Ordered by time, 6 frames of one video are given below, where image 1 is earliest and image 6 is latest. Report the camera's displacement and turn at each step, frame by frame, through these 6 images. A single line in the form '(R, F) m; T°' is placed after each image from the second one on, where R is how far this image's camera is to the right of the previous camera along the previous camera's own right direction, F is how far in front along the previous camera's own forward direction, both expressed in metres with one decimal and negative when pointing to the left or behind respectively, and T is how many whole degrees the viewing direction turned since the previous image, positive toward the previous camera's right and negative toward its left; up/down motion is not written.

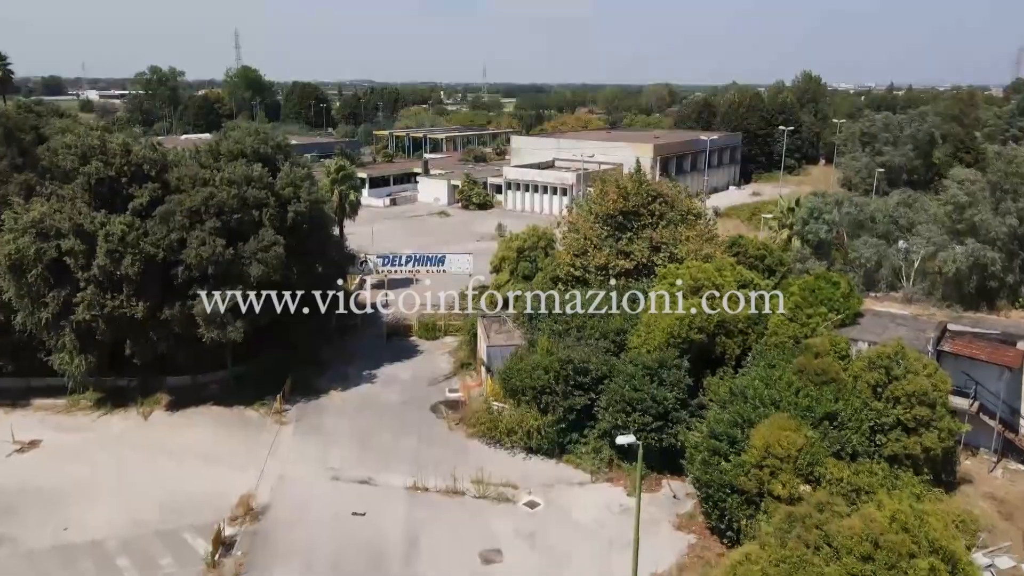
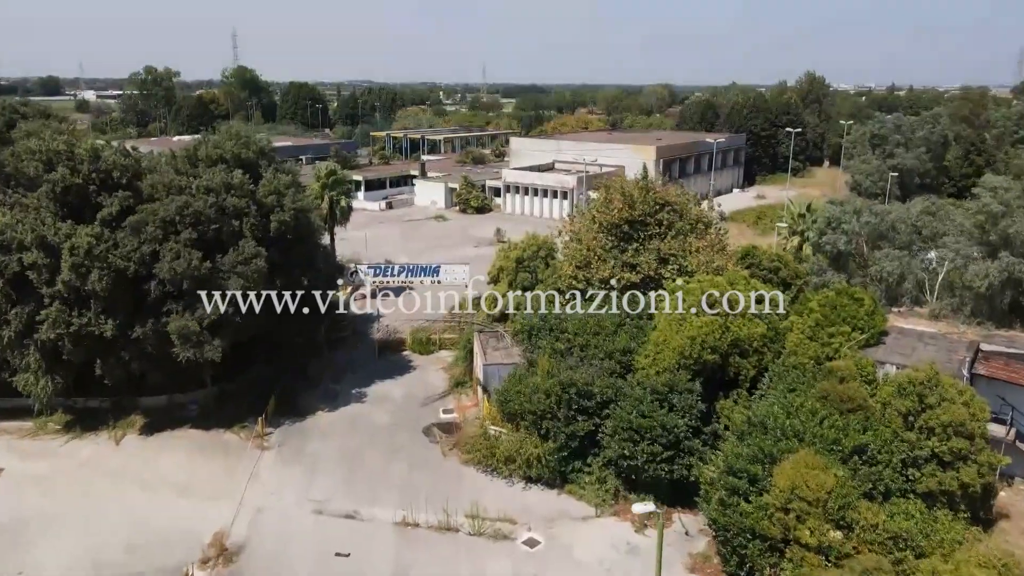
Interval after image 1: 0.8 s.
(0.0, +1.5) m; 0°
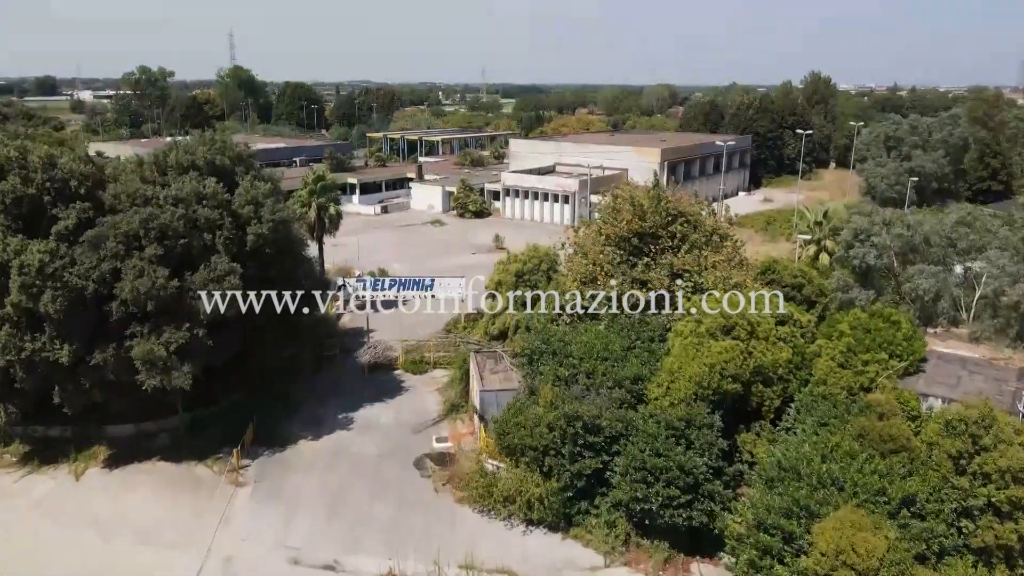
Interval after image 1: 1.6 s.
(0.0, +1.9) m; 0°
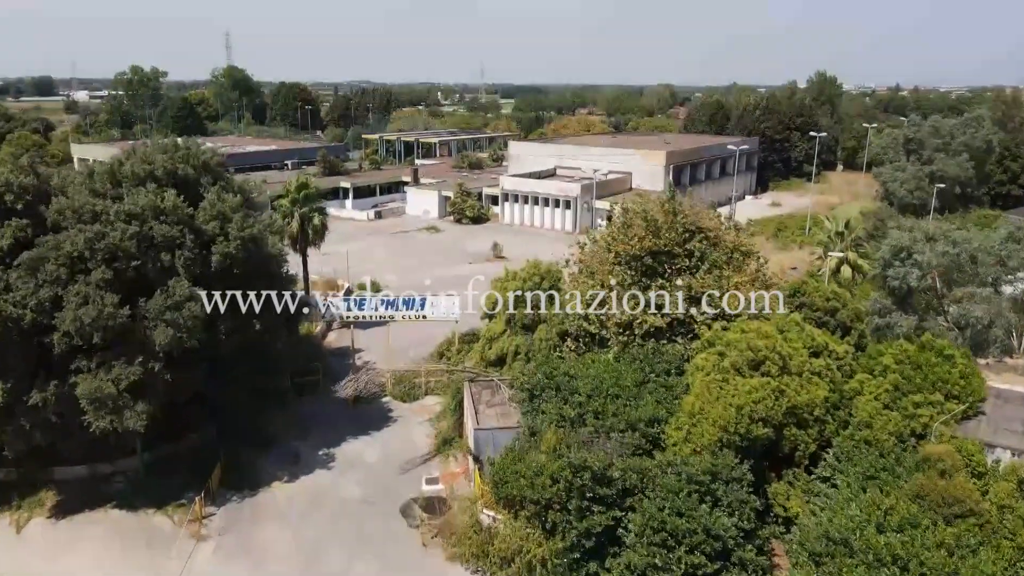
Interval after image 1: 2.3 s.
(0.0, +2.2) m; 0°
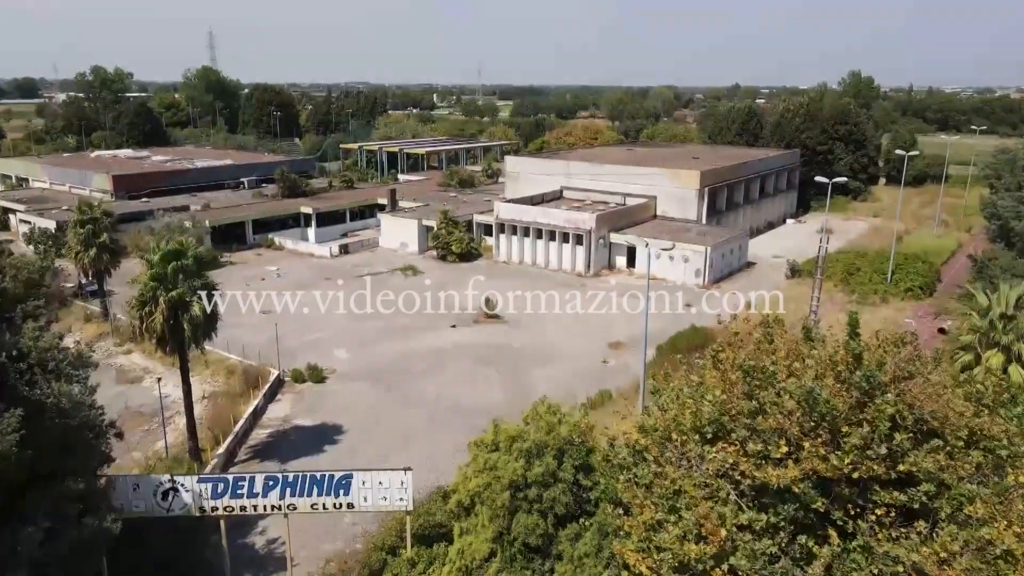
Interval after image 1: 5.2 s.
(+0.1, +10.2) m; 0°
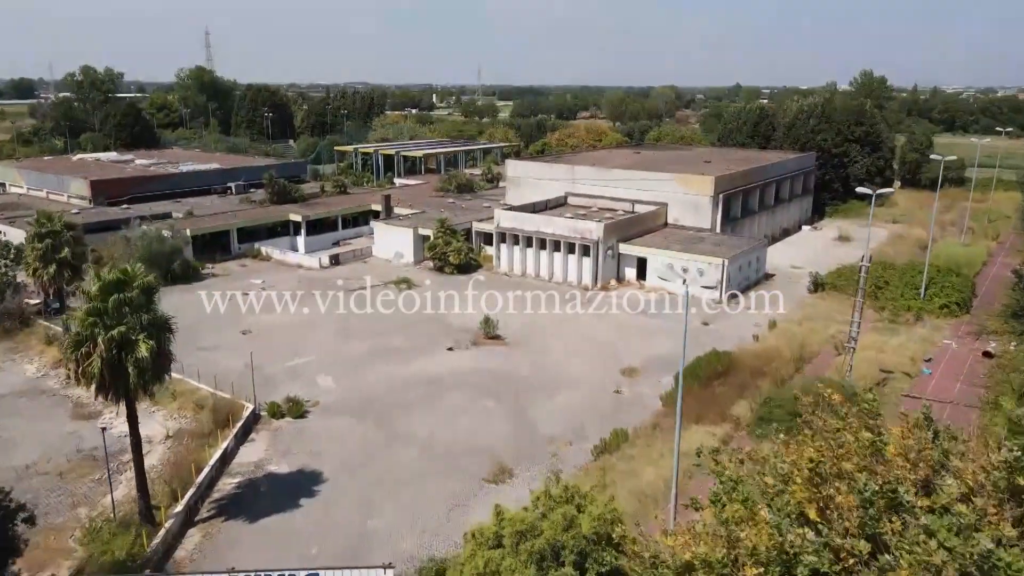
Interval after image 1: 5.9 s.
(-0.1, +2.7) m; 0°
